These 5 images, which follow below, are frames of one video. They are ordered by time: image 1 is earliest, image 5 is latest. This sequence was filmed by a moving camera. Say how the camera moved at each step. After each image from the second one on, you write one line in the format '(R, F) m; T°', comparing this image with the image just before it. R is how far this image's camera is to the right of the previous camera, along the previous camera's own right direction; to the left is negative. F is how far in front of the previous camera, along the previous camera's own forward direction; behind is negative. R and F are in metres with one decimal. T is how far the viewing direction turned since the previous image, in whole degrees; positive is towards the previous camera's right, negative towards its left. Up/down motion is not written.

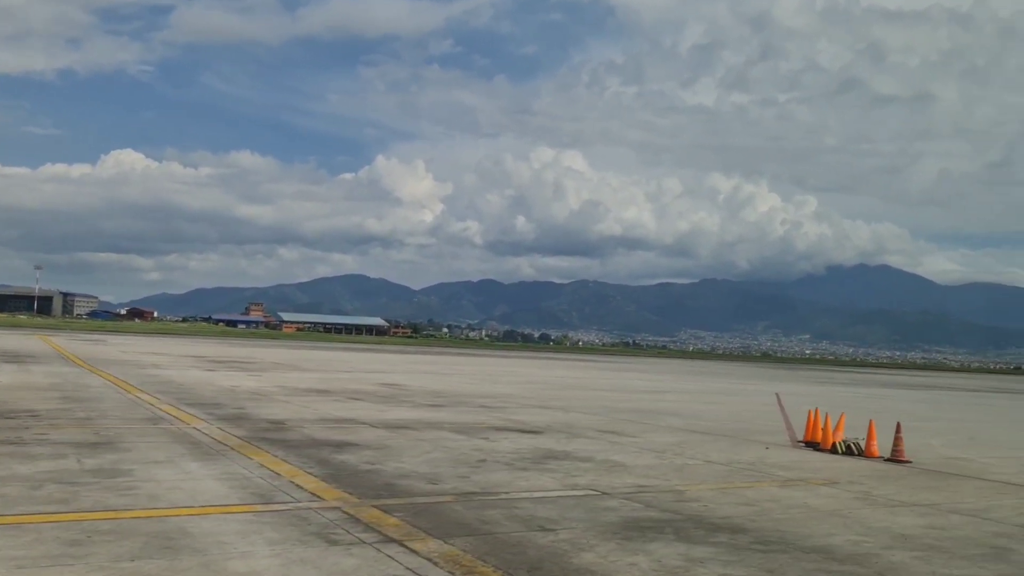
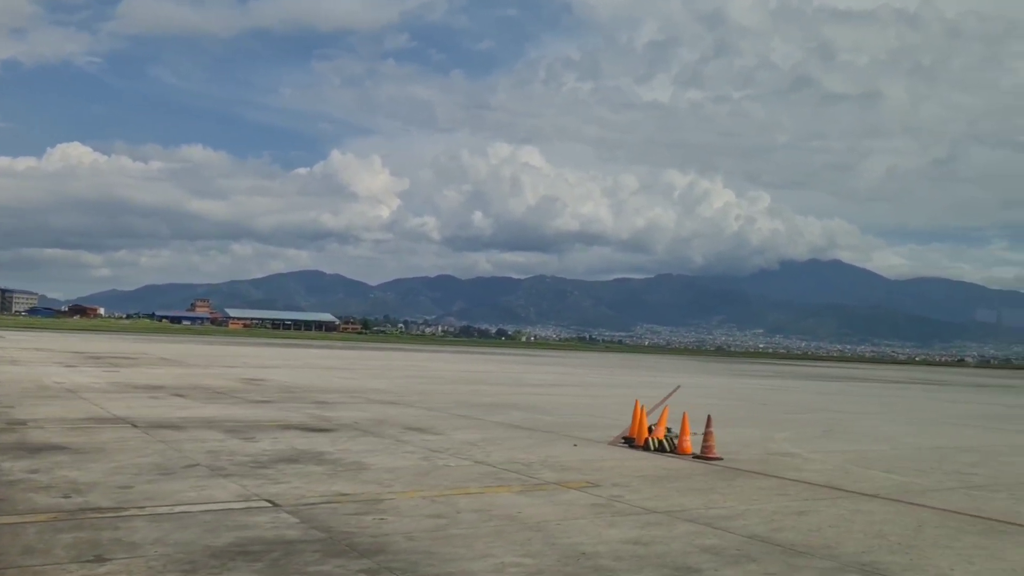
(+3.5, +1.8) m; +3°
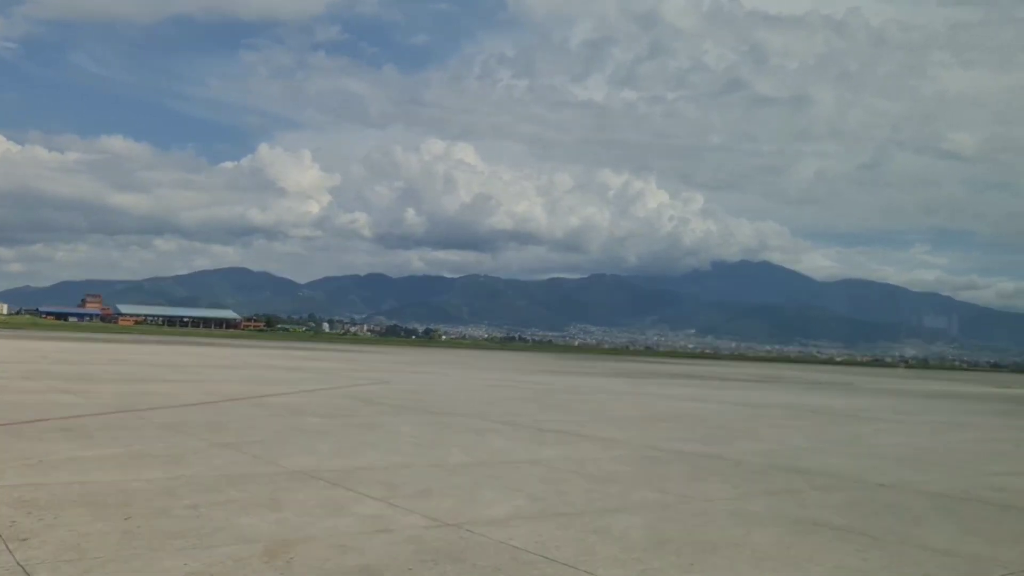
(+12.5, +7.3) m; +5°
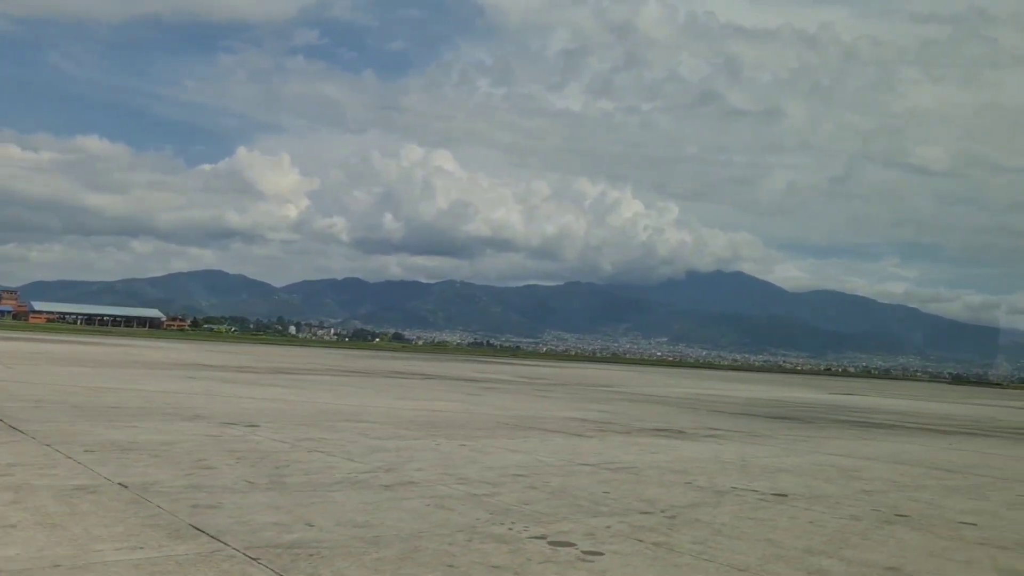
(+22.9, +15.7) m; +2°
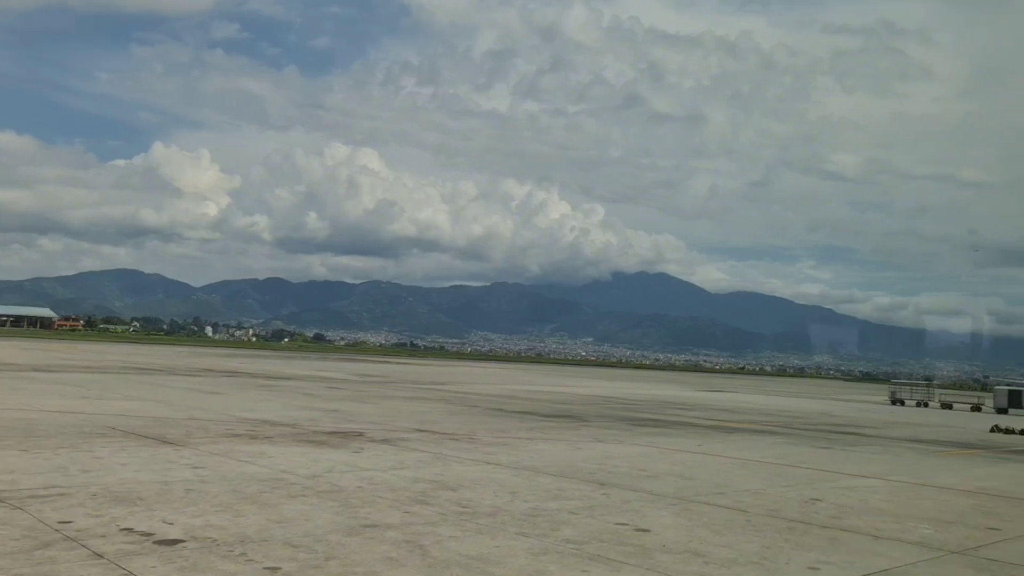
(+7.4, +5.3) m; +5°
